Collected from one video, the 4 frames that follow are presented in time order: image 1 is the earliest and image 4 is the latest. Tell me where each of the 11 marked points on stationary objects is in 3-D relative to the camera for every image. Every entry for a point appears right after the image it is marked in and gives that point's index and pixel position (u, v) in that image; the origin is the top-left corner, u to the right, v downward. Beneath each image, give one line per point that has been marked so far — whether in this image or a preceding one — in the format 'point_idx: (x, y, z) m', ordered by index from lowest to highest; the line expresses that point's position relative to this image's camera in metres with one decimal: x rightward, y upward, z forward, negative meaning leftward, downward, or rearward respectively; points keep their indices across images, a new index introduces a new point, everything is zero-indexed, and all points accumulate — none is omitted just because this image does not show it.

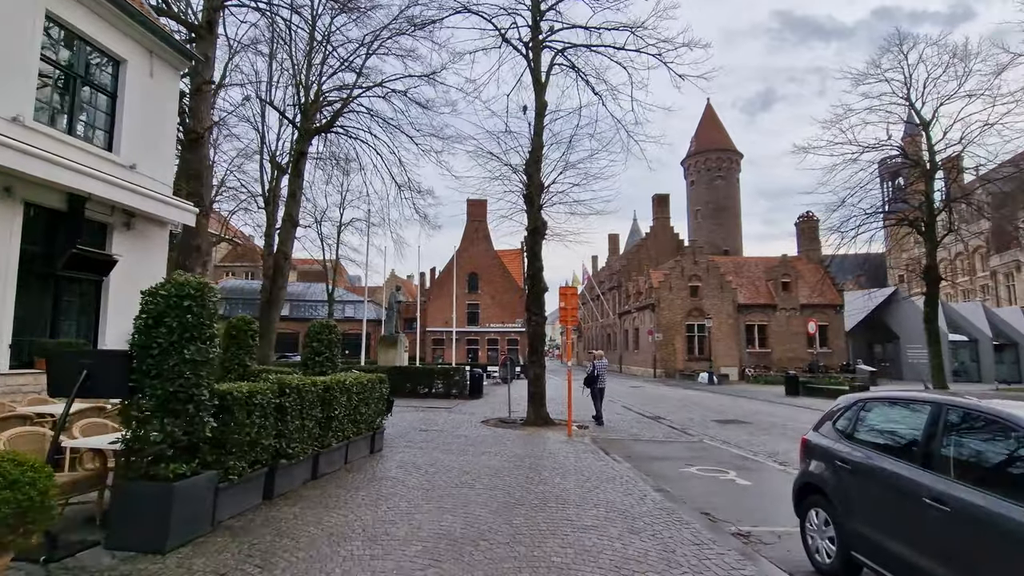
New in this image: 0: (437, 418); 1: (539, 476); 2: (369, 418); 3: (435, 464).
0: (-2.0, -3.5, +14.4) m
1: (+0.4, -2.7, +7.8) m
2: (-2.4, -2.2, +9.0) m
3: (-1.2, -2.8, +8.4) m
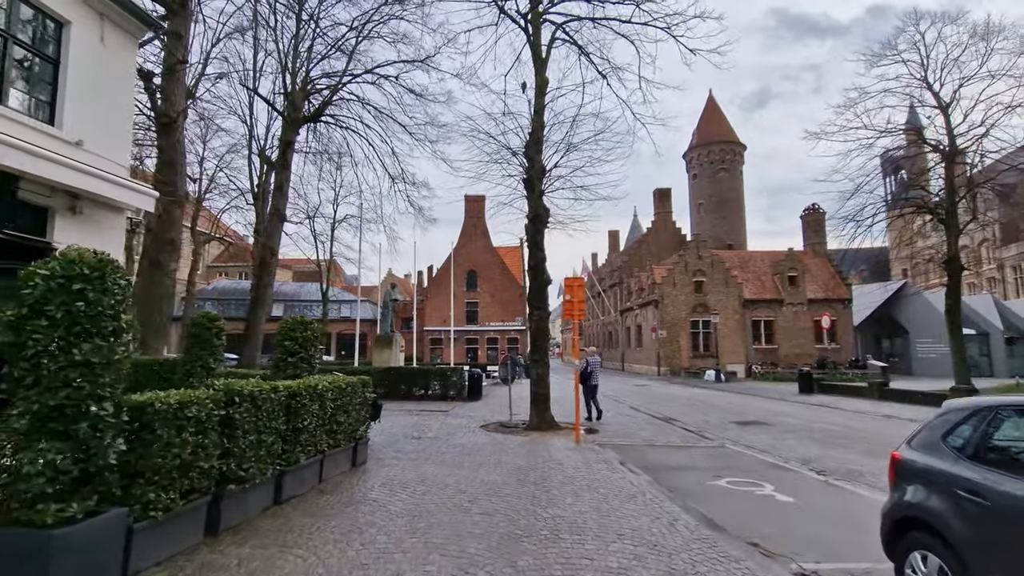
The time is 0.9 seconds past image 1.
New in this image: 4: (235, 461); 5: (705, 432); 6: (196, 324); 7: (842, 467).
0: (-2.0, -3.3, +13.2) m
1: (+0.4, -2.6, +6.6) m
2: (-2.4, -2.0, +7.8) m
3: (-1.2, -2.6, +7.2) m
4: (-2.6, -1.6, +5.1) m
5: (+4.8, -3.6, +13.2) m
6: (-5.2, -0.6, +8.8) m
7: (+5.5, -3.0, +8.9) m
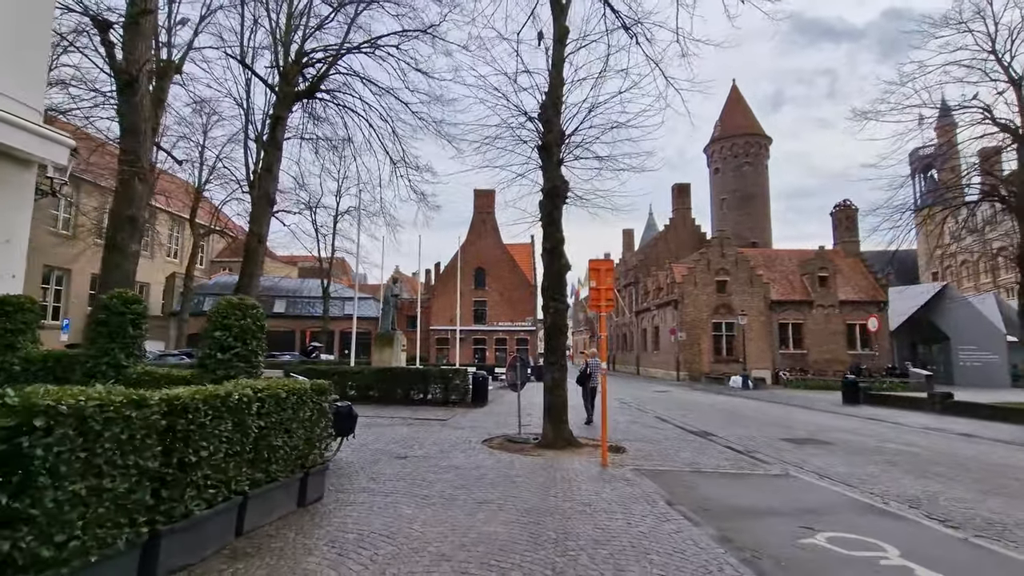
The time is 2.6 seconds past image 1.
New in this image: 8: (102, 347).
0: (-1.8, -3.0, +10.9) m
1: (+0.5, -2.3, +4.3) m
2: (-2.3, -1.7, +5.6) m
3: (-1.1, -2.3, +5.0) m
4: (-2.6, -1.3, +2.9) m
5: (+5.0, -3.3, +10.9) m
6: (-5.1, -0.2, +6.6) m
7: (+5.7, -2.8, +6.6) m
8: (-5.1, -0.7, +6.6) m
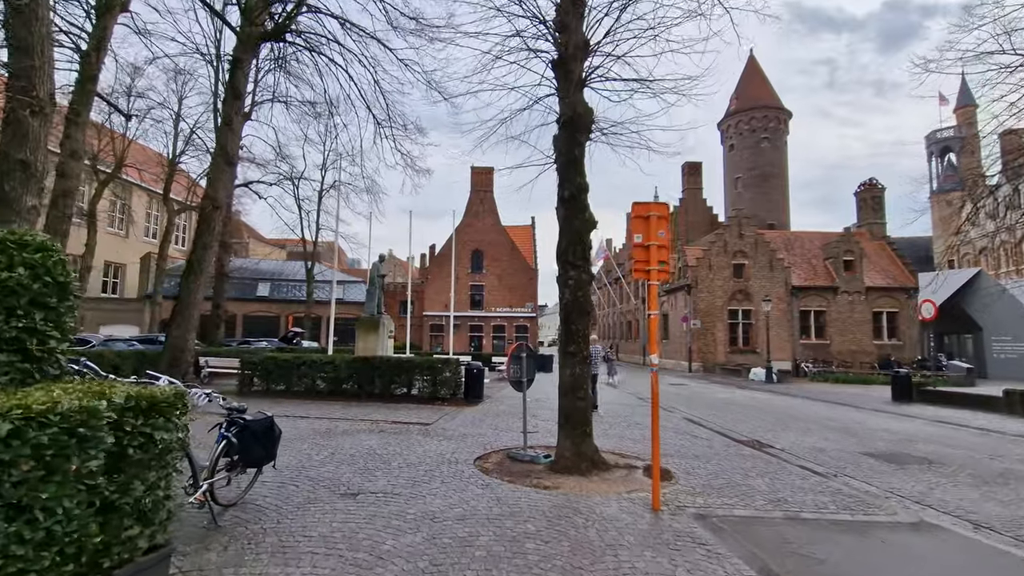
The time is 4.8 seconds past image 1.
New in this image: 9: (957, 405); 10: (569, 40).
0: (-1.8, -2.5, +8.0) m
1: (+0.6, -1.8, +1.4) m
2: (-2.2, -1.2, +2.6) m
3: (-1.0, -1.9, +2.1) m
4: (-2.5, -0.9, -0.1) m
5: (+5.0, -2.8, +8.0) m
6: (-5.0, +0.3, +3.6) m
7: (+5.7, -2.4, +3.7) m
8: (-5.0, -0.2, +3.6) m
9: (+14.5, -3.8, +17.2) m
10: (+0.9, +4.0, +8.5) m
